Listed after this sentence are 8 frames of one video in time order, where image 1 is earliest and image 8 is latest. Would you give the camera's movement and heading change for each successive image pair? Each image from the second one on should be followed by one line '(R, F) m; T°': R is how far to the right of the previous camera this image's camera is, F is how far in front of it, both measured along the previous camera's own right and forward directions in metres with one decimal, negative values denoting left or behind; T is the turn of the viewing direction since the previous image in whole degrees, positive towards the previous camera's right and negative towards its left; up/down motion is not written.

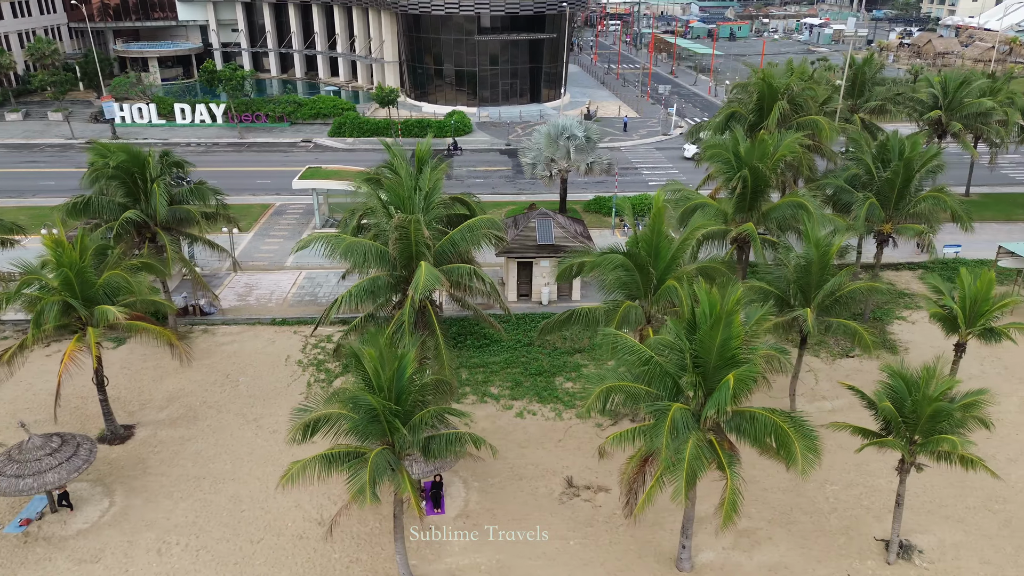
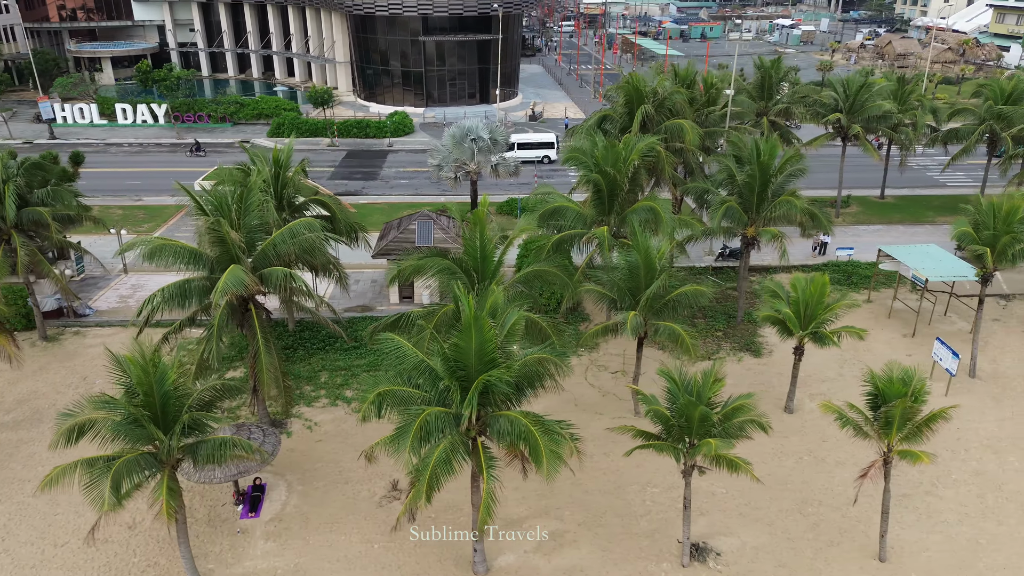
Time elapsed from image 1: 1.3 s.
(+4.1, -0.1) m; 0°
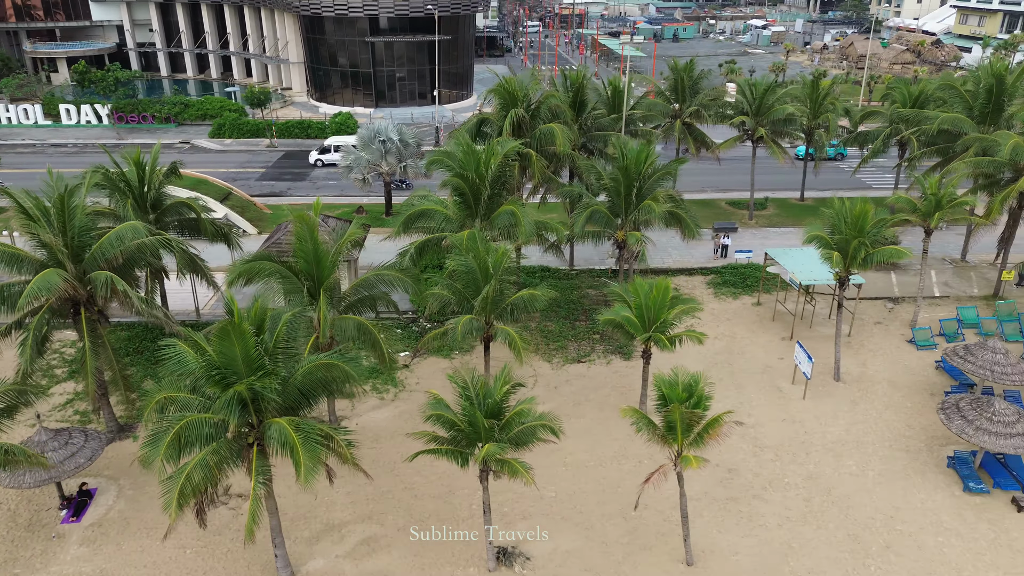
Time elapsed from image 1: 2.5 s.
(+3.9, 0.0) m; 0°
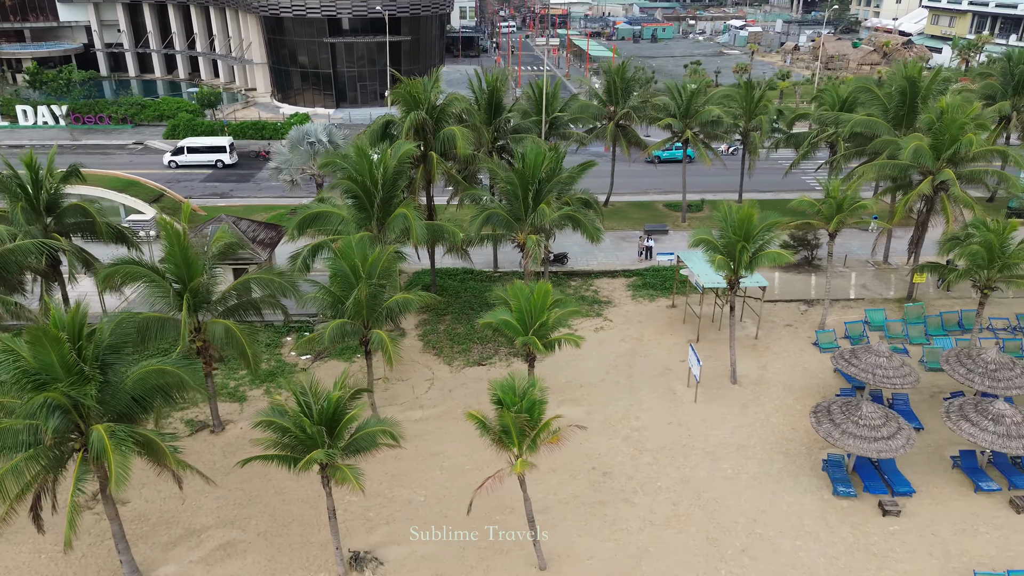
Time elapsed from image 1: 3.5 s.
(+3.0, 0.0) m; 0°
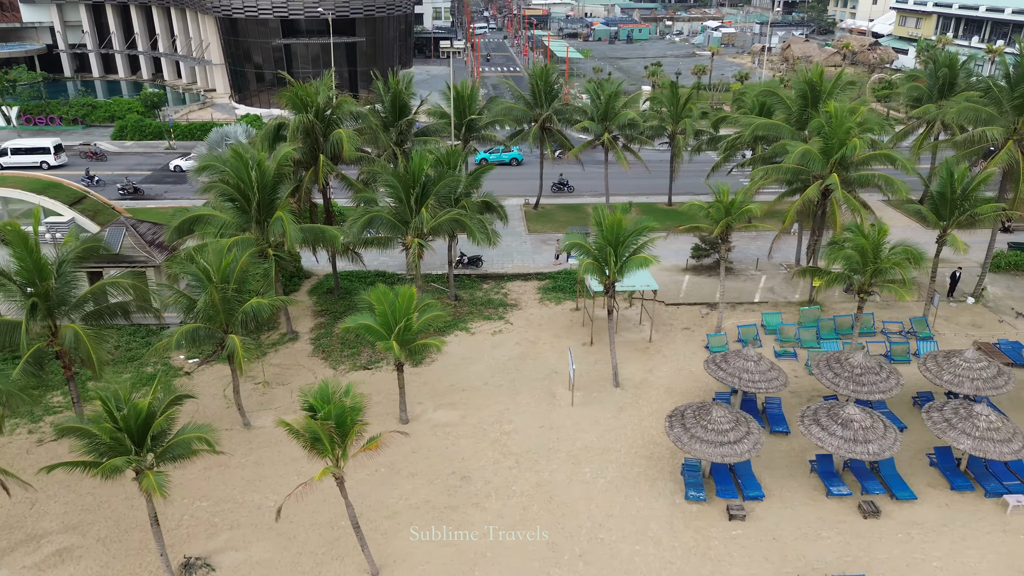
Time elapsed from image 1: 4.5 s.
(+3.4, 0.0) m; 0°
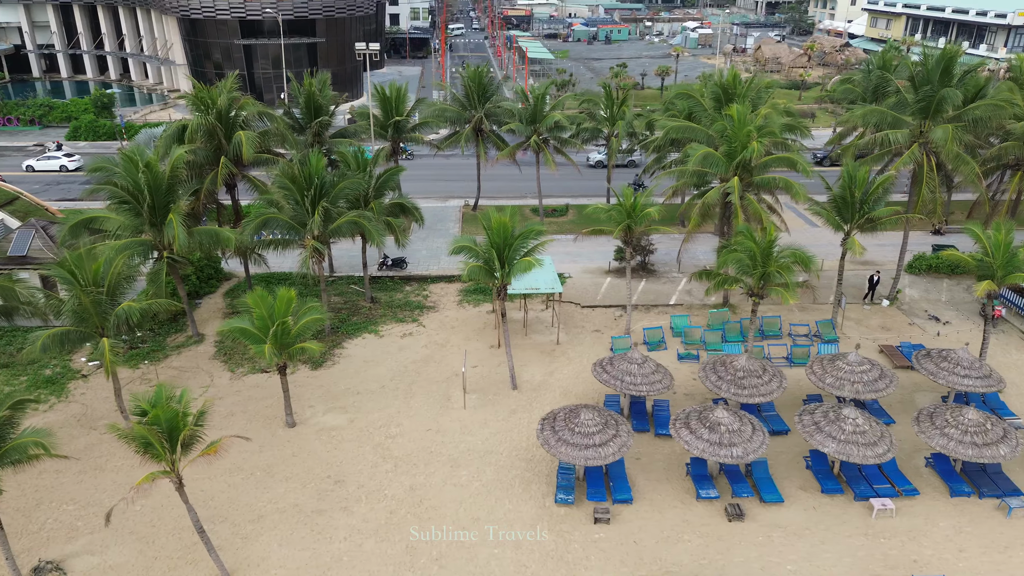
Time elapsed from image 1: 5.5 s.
(+3.0, 0.0) m; 0°
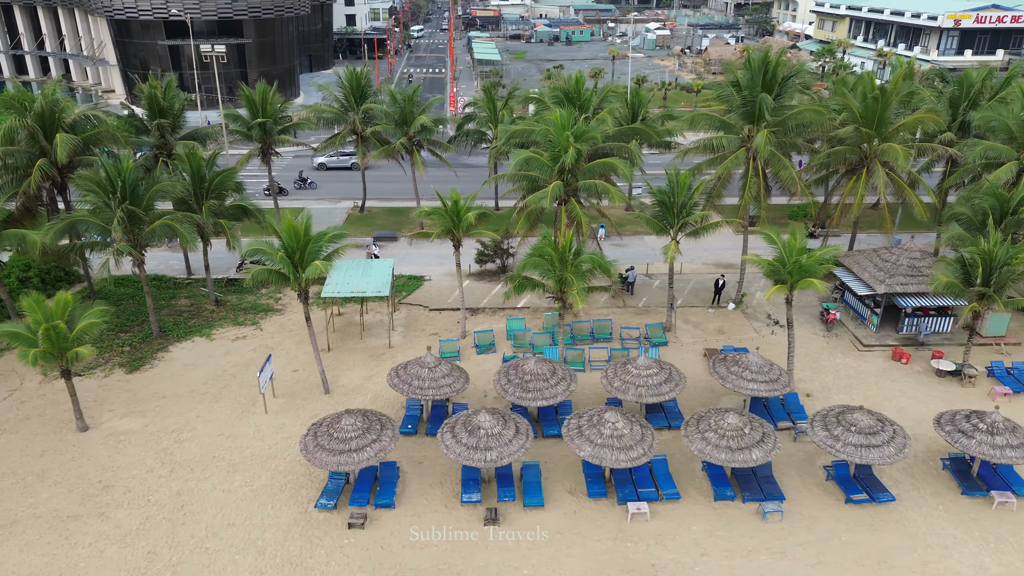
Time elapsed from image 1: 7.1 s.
(+5.5, 0.0) m; 0°
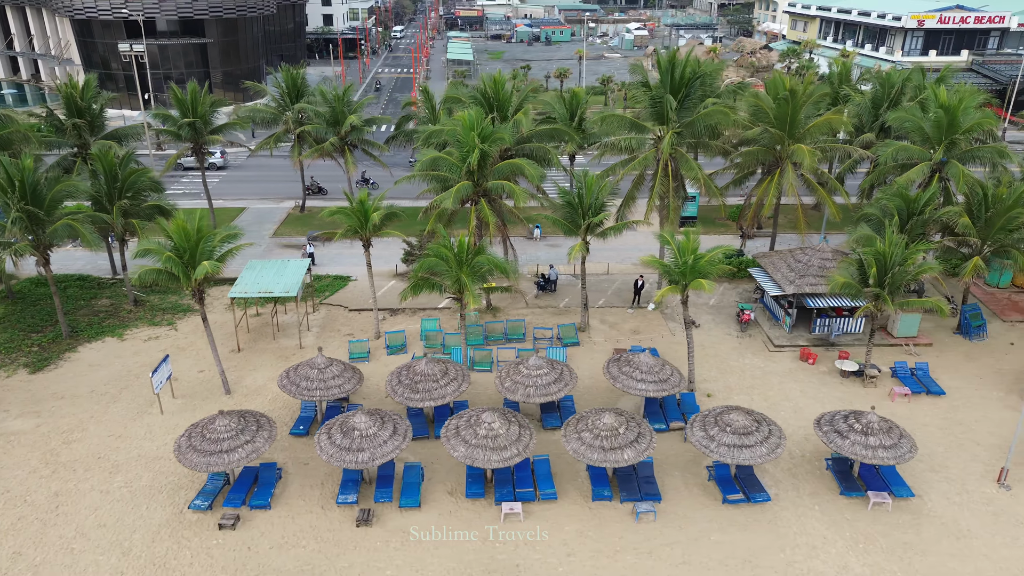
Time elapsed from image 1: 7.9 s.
(+2.9, 0.0) m; 0°
